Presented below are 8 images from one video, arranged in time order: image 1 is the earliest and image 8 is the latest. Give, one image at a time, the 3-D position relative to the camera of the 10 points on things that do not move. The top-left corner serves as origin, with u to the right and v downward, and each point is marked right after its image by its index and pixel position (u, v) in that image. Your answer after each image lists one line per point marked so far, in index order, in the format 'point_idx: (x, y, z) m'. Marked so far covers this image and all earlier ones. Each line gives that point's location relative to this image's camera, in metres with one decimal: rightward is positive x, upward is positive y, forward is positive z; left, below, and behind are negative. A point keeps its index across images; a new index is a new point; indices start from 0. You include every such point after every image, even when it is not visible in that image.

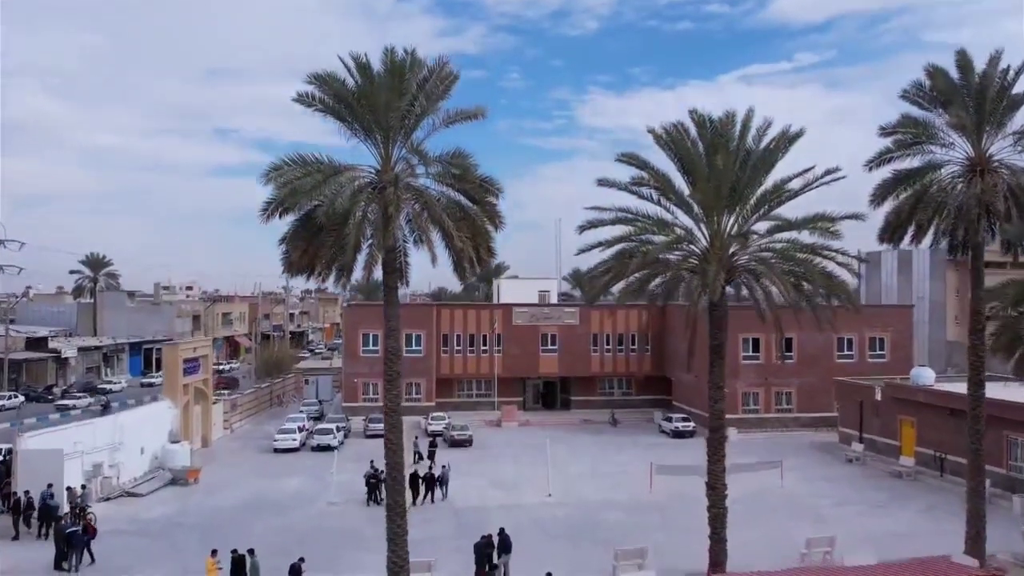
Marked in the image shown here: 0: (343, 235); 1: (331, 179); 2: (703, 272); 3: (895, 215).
0: (-2.7, +0.9, +15.6) m
1: (-2.9, +1.8, +15.6) m
2: (+3.4, +0.3, +16.6) m
3: (+7.9, +1.4, +19.8) m
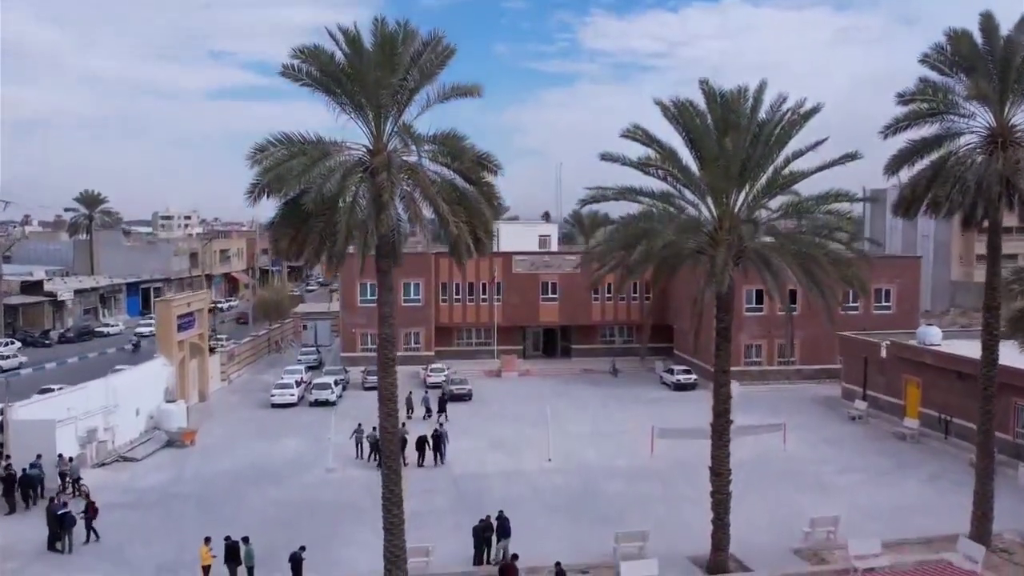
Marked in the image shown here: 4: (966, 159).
0: (-2.7, +1.0, +14.8) m
1: (-2.9, +1.9, +14.8) m
2: (+3.4, +0.5, +15.9) m
3: (+7.9, +1.9, +19.0) m
4: (+8.4, +2.4, +17.8) m
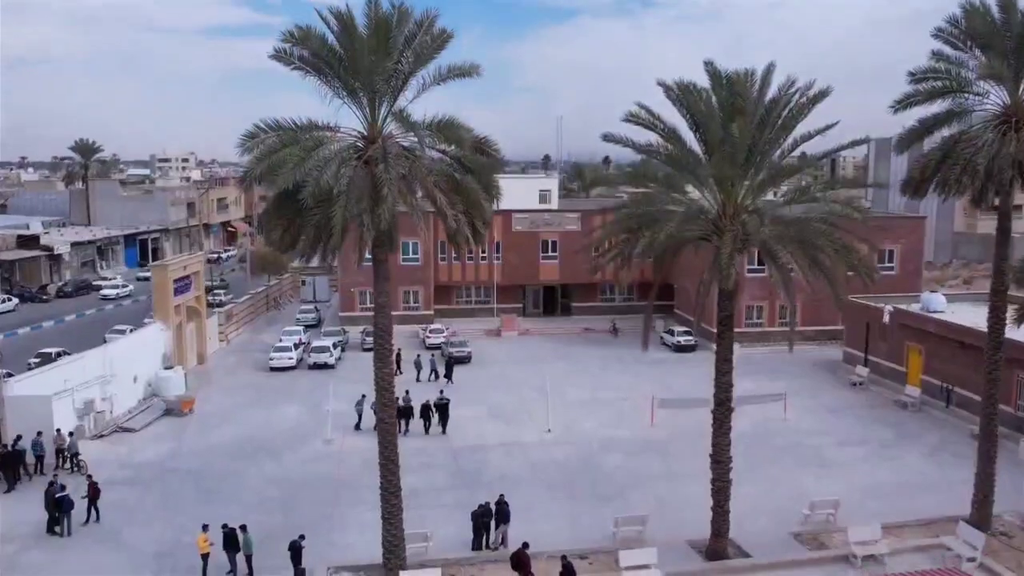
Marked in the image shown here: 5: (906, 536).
0: (-2.7, +1.1, +14.4) m
1: (-3.0, +2.0, +14.3) m
2: (+3.3, +0.7, +15.5) m
3: (+7.9, +2.3, +18.5) m
4: (+8.4, +2.6, +17.3) m
5: (+7.5, -4.8, +18.4) m
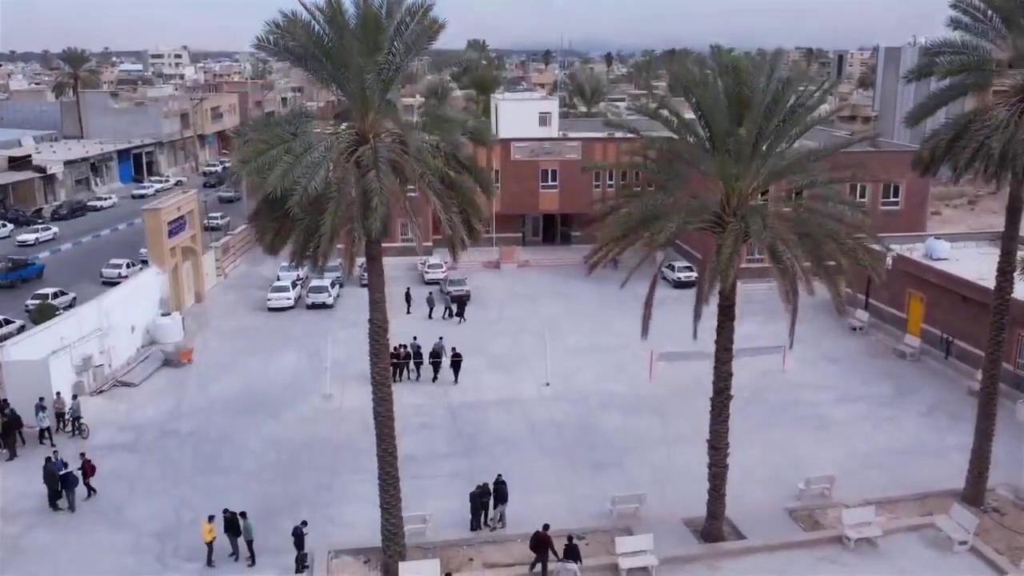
0: (-2.8, +1.0, +14.0) m
1: (-3.0, +1.9, +13.8) m
2: (+3.3, +0.7, +15.1) m
3: (+7.8, +2.6, +17.9) m
4: (+8.3, +2.9, +16.6) m
5: (+7.5, -4.4, +18.6) m
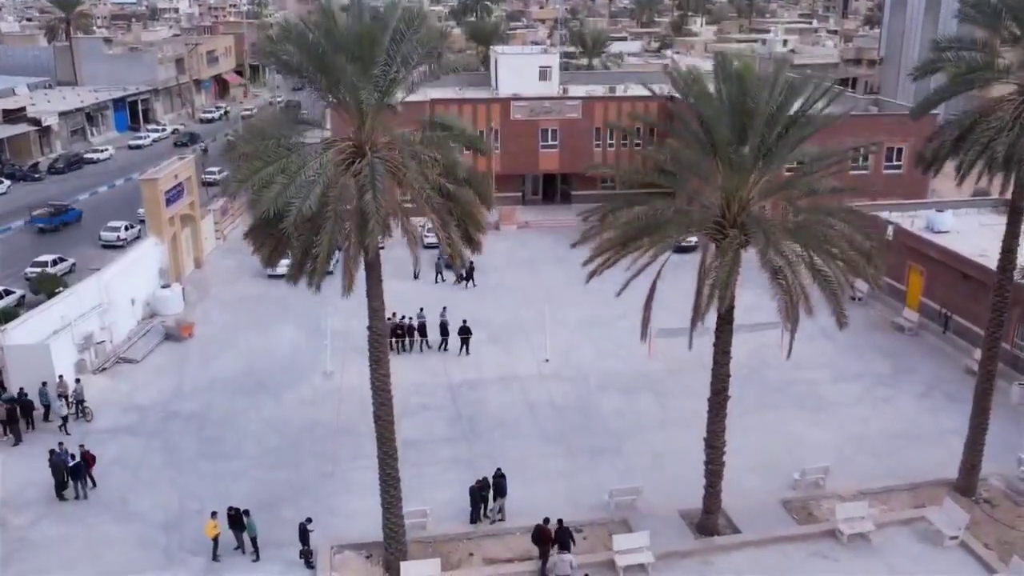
0: (-2.8, +0.7, +13.9) m
1: (-3.0, +1.6, +13.6) m
2: (+3.3, +0.6, +15.1) m
3: (+7.8, +2.7, +17.7) m
4: (+8.3, +2.8, +16.4) m
5: (+7.5, -4.3, +18.9) m
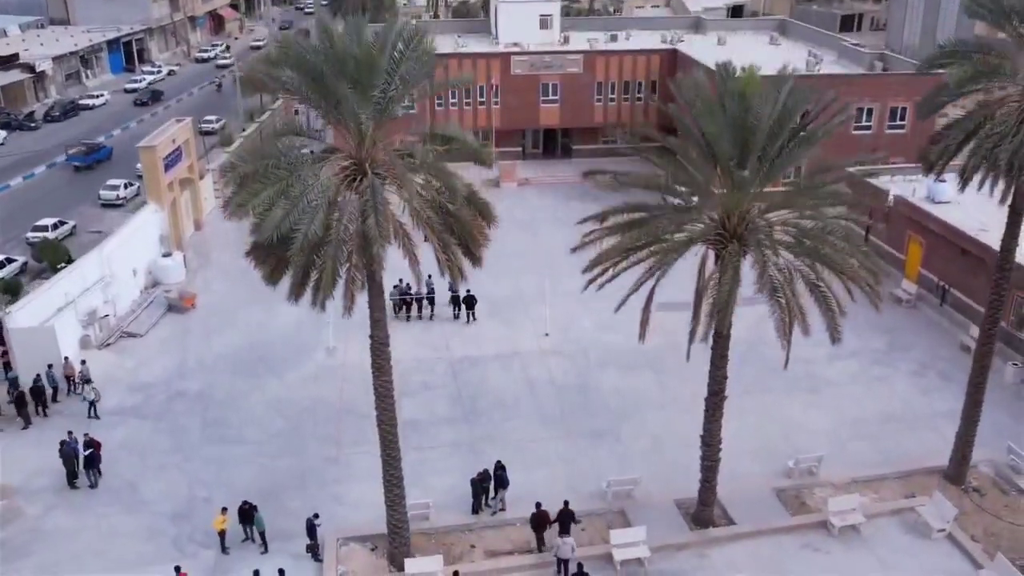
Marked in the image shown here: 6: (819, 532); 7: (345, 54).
0: (-2.8, +0.4, +14.0) m
1: (-3.0, +1.3, +13.7) m
2: (+3.3, +0.3, +15.2) m
3: (+7.8, +2.7, +17.6) m
4: (+8.3, +2.7, +16.3) m
5: (+7.5, -4.2, +19.3) m
6: (+5.9, -4.7, +18.4) m
7: (-2.4, +3.4, +13.6) m
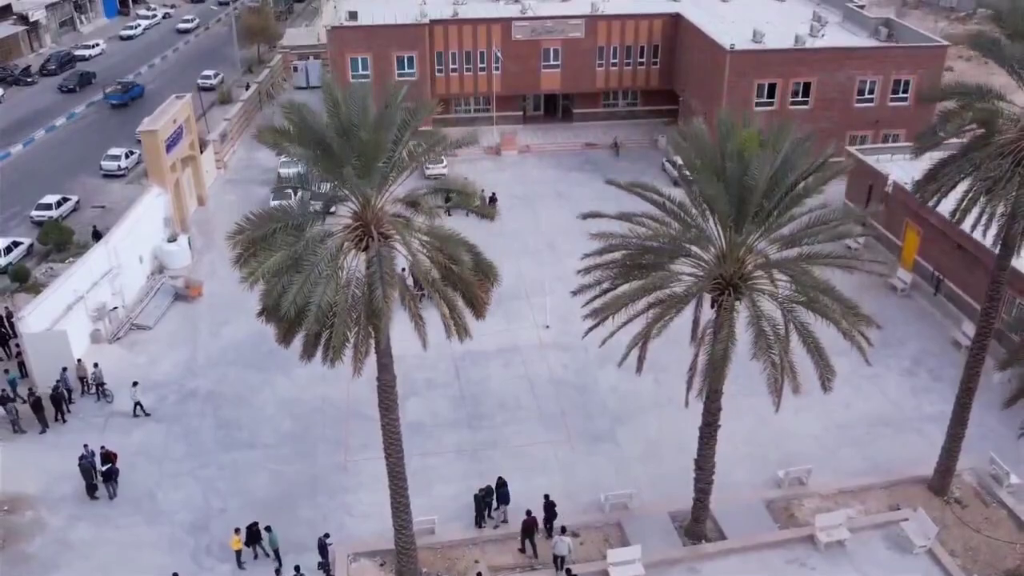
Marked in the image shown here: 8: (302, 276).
0: (-2.8, -0.5, +14.4) m
1: (-3.0, +0.3, +14.0) m
2: (+3.3, -0.5, +15.6) m
3: (+7.8, +2.1, +17.9) m
4: (+8.4, +2.0, +16.6) m
5: (+7.5, -4.6, +20.2) m
6: (+5.9, -5.2, +19.3) m
7: (-2.4, +2.4, +13.8) m
8: (-3.1, +0.2, +13.9) m
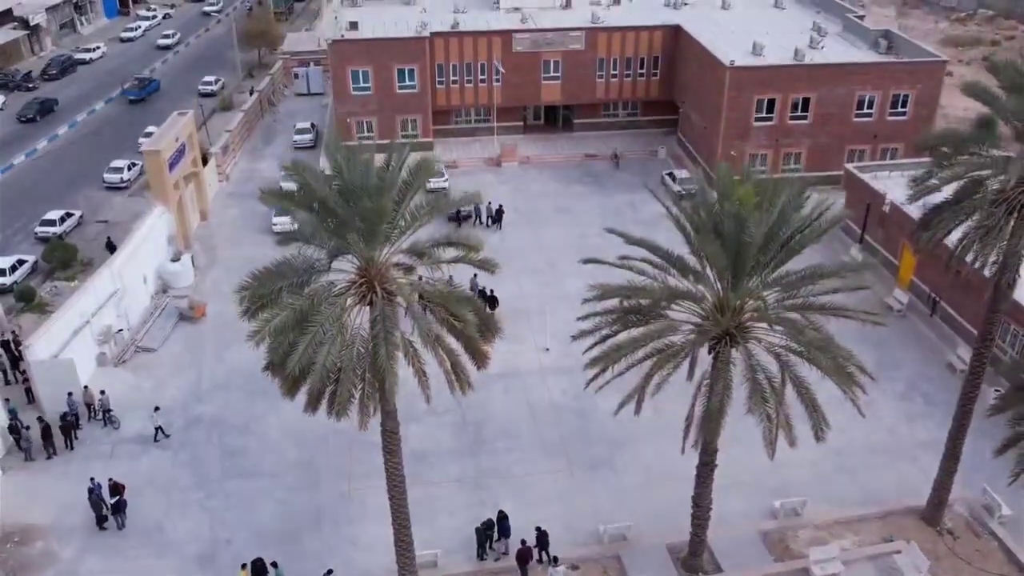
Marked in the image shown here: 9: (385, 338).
0: (-2.8, -1.4, +14.8) m
1: (-3.0, -0.6, +14.4) m
2: (+3.3, -1.3, +16.0) m
3: (+7.8, +1.2, +18.1) m
4: (+8.4, +1.1, +16.8) m
5: (+7.5, -5.4, +20.6) m
6: (+5.9, -6.0, +19.7) m
7: (-2.4, +1.5, +14.0) m
8: (-3.1, -0.7, +14.2) m
9: (-1.9, -0.7, +14.4) m
